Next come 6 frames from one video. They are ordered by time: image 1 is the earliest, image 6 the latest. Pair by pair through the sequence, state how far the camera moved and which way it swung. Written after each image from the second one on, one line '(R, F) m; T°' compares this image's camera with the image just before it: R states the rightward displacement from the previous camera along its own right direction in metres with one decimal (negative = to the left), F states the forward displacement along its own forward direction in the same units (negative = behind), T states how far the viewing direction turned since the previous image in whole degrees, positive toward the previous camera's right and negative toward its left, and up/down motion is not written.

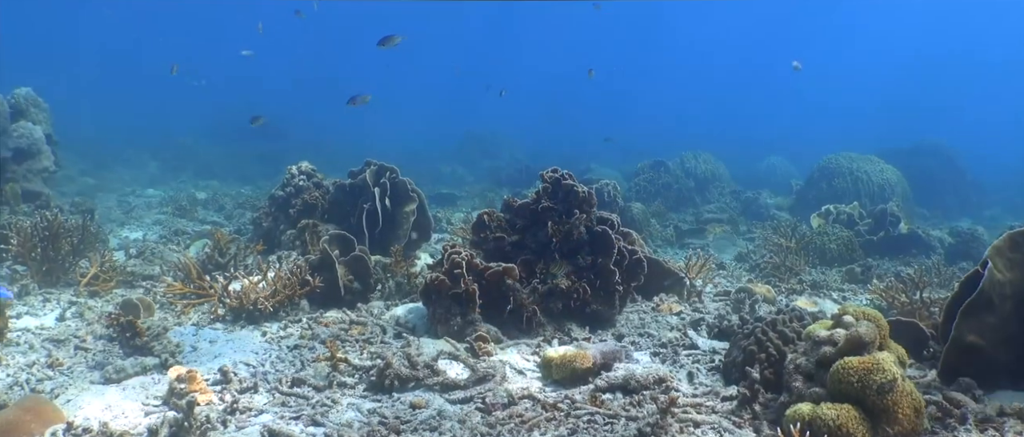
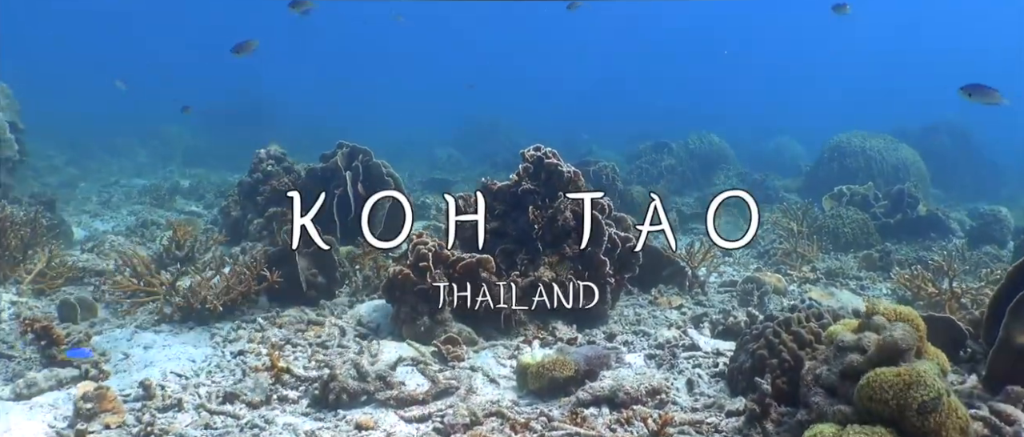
(+0.3, +1.0) m; 0°
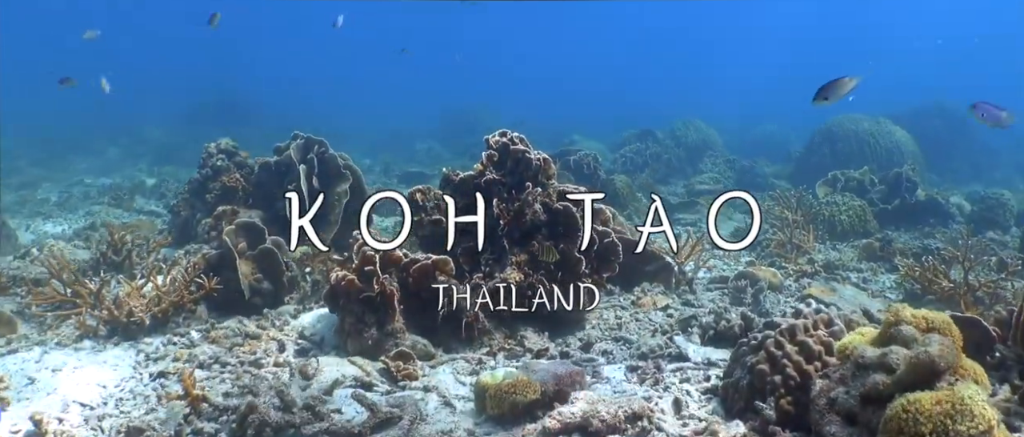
(+0.2, +0.9) m; +1°
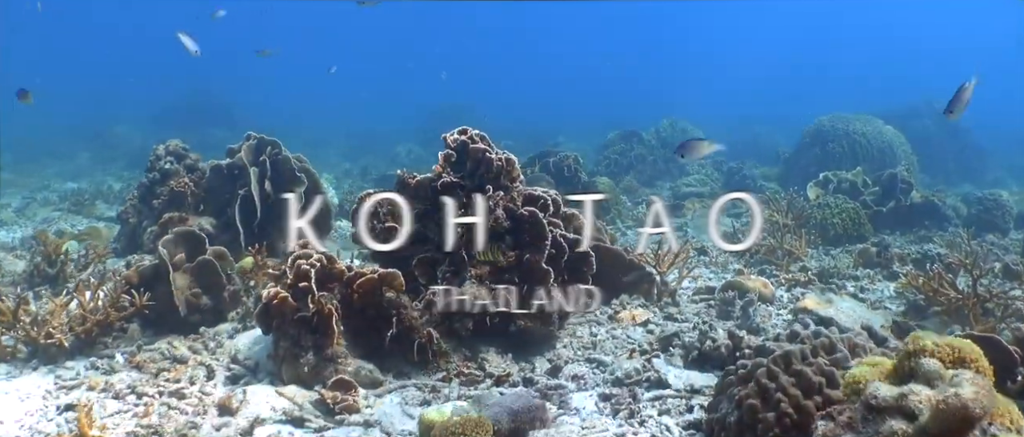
(+0.2, +0.7) m; +1°
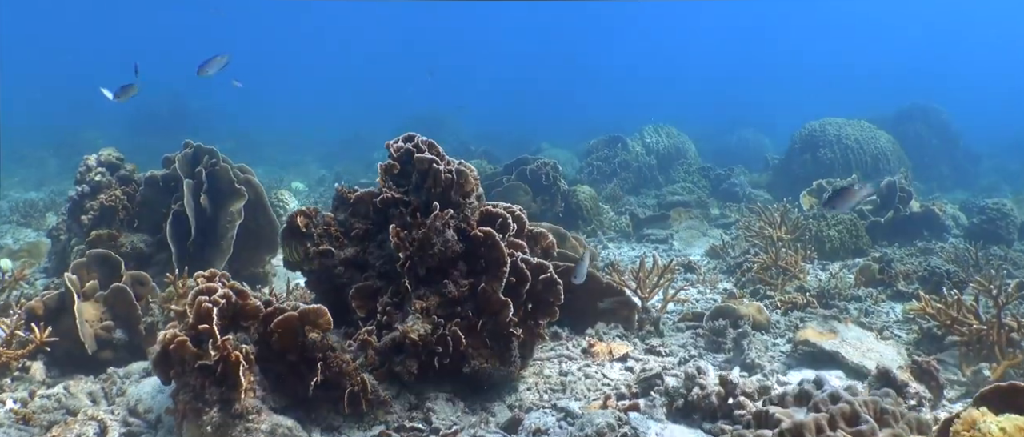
(+0.2, +0.9) m; +1°
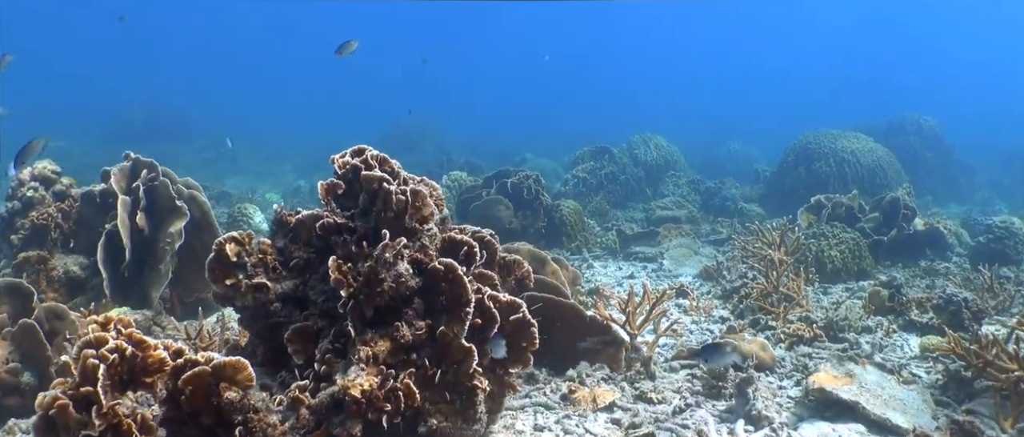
(+0.1, +0.8) m; +1°
